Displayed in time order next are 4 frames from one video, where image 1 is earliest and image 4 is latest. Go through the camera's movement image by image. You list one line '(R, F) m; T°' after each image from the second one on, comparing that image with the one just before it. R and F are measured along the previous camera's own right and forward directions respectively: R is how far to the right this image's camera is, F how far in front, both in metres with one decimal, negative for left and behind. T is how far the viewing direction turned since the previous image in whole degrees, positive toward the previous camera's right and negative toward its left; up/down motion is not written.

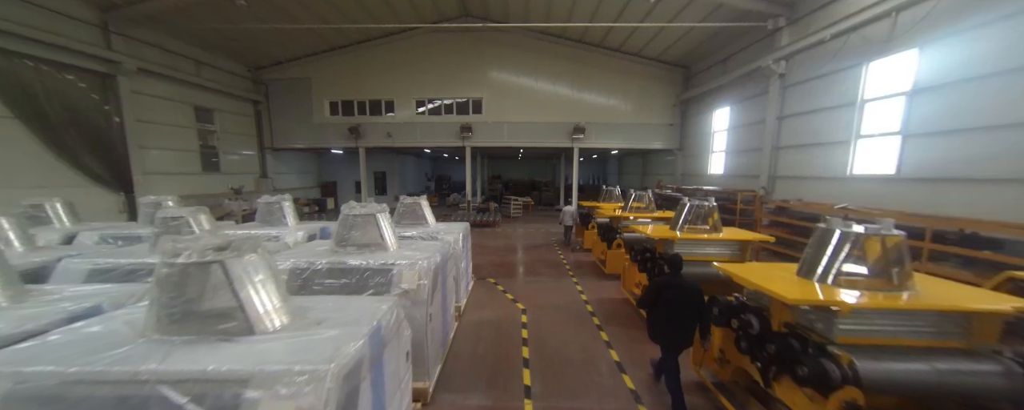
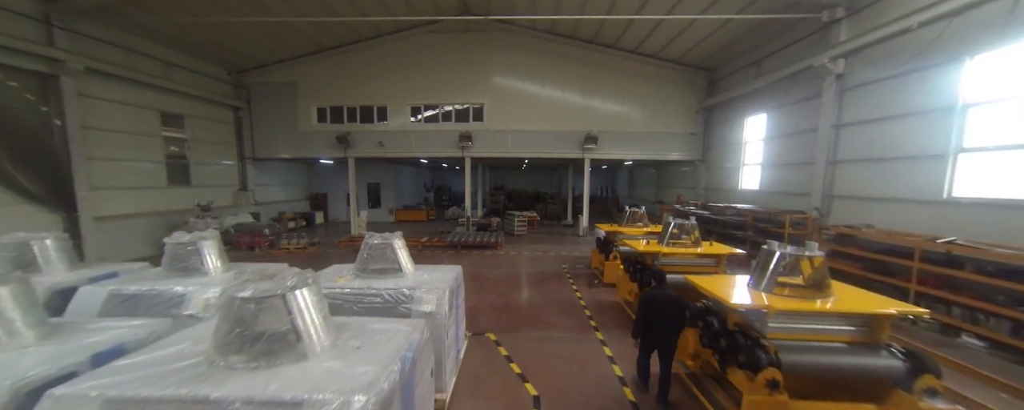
(-0.1, +1.2) m; -1°
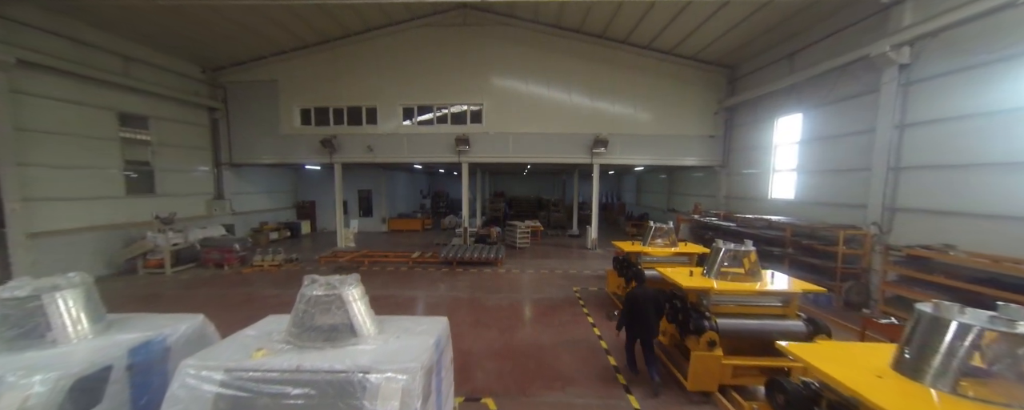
(-0.1, +1.0) m; 0°
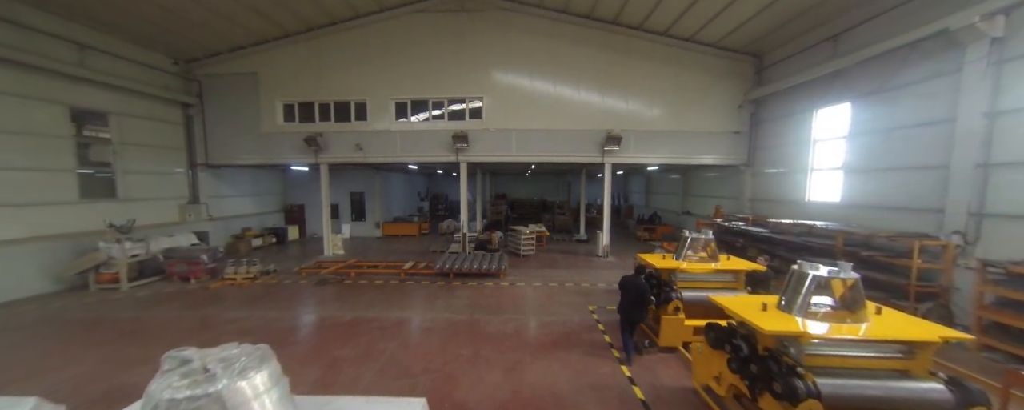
(-0.1, +1.0) m; 0°
